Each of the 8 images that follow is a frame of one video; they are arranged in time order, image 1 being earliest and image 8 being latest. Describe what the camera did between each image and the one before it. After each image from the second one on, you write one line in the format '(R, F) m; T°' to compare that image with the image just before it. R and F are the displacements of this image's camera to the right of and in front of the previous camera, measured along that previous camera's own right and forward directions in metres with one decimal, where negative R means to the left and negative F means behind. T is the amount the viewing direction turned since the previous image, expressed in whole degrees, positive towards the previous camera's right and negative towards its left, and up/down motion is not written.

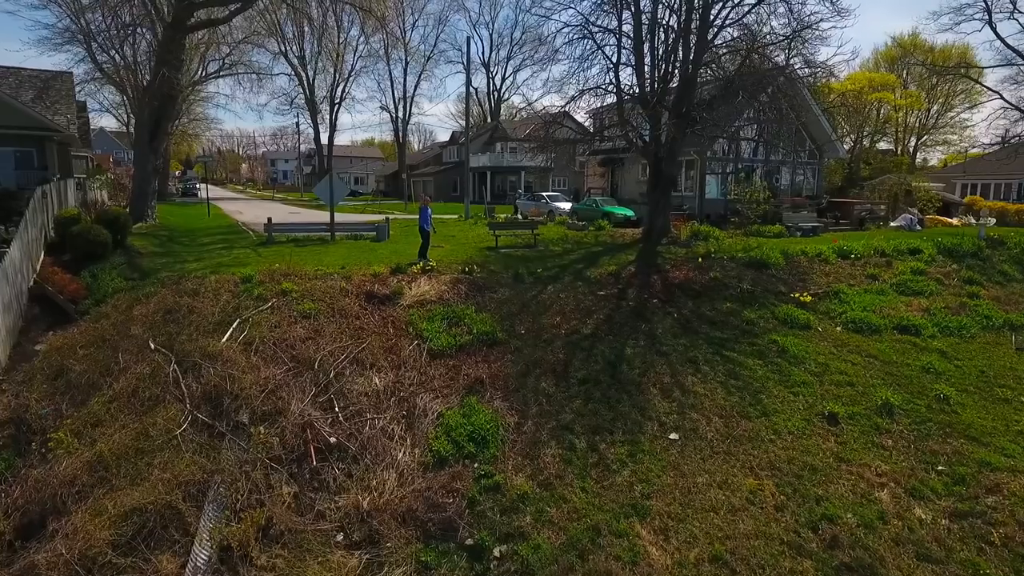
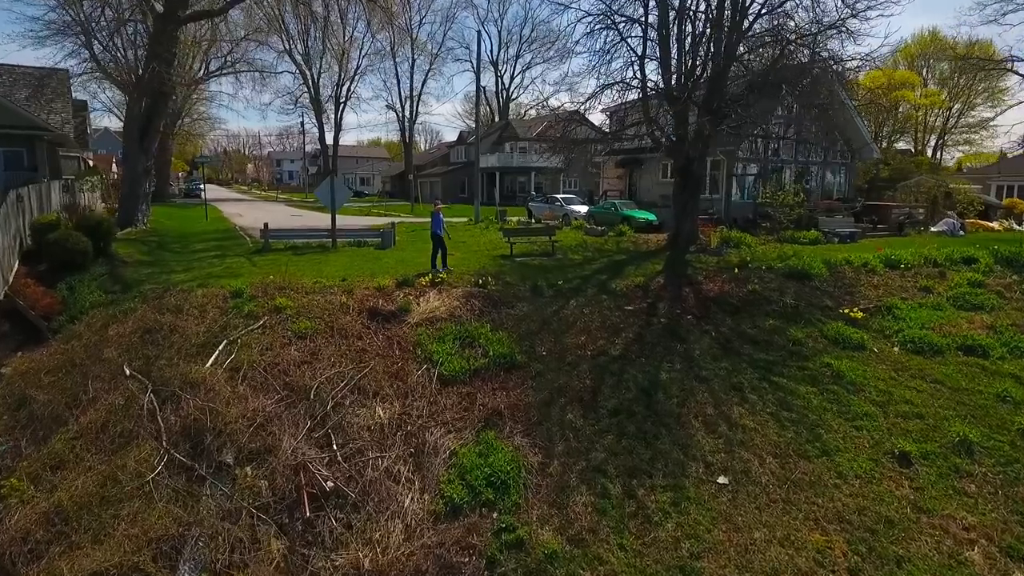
(-0.3, +1.3) m; -1°
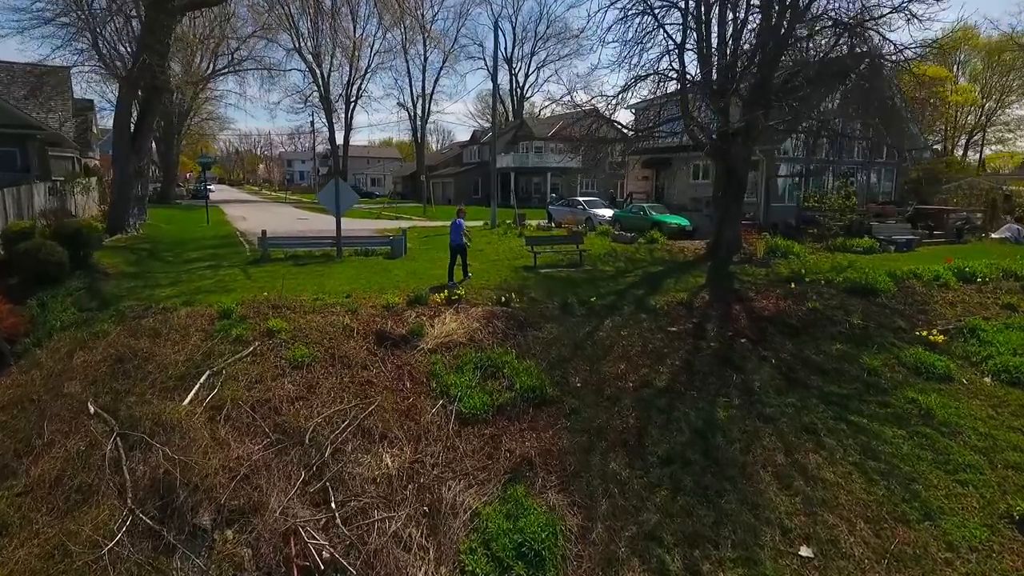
(-0.3, +1.6) m; -1°
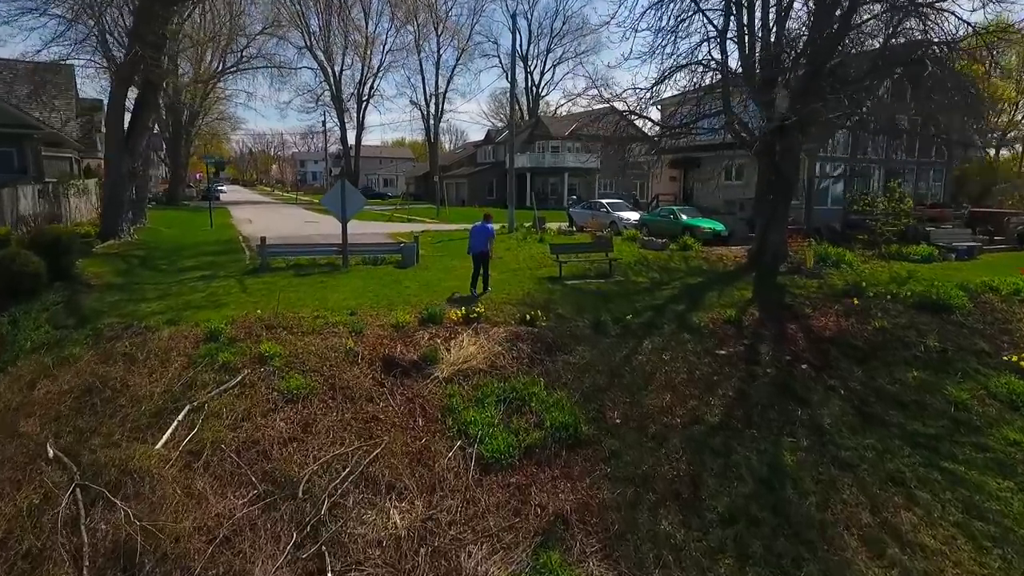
(-0.2, +1.3) m; -1°
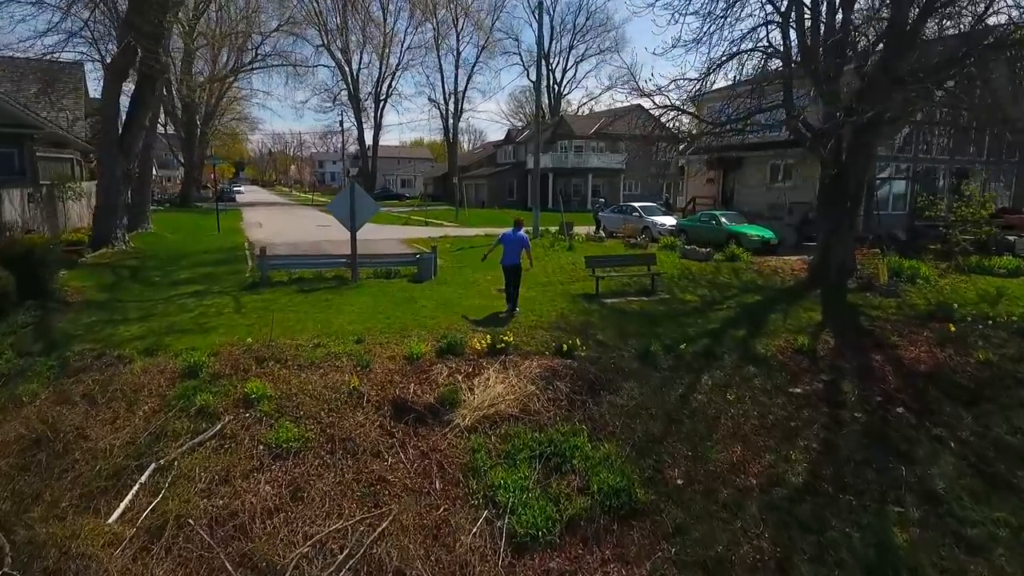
(-0.2, +1.5) m; -2°
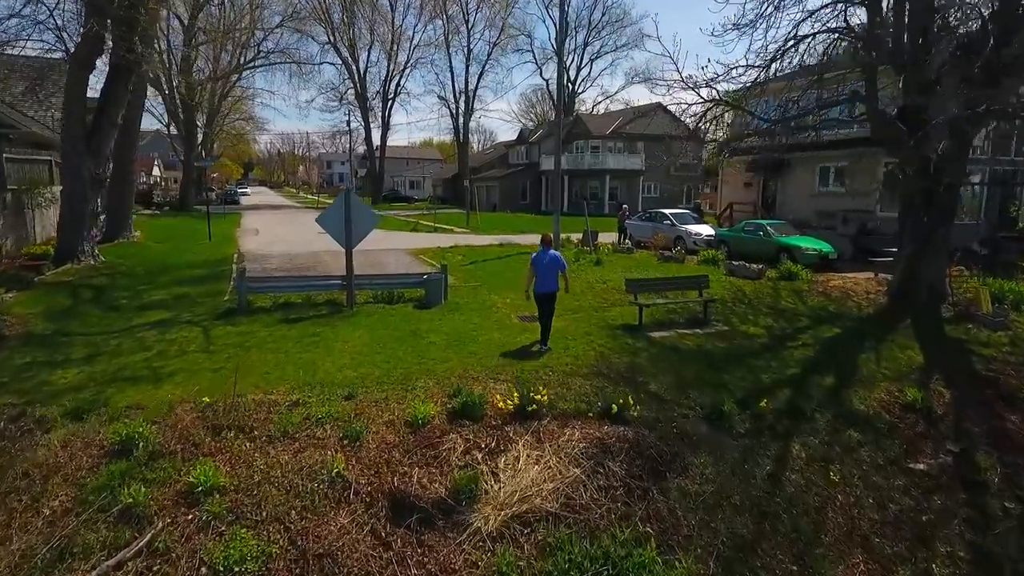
(-0.3, +1.9) m; -1°
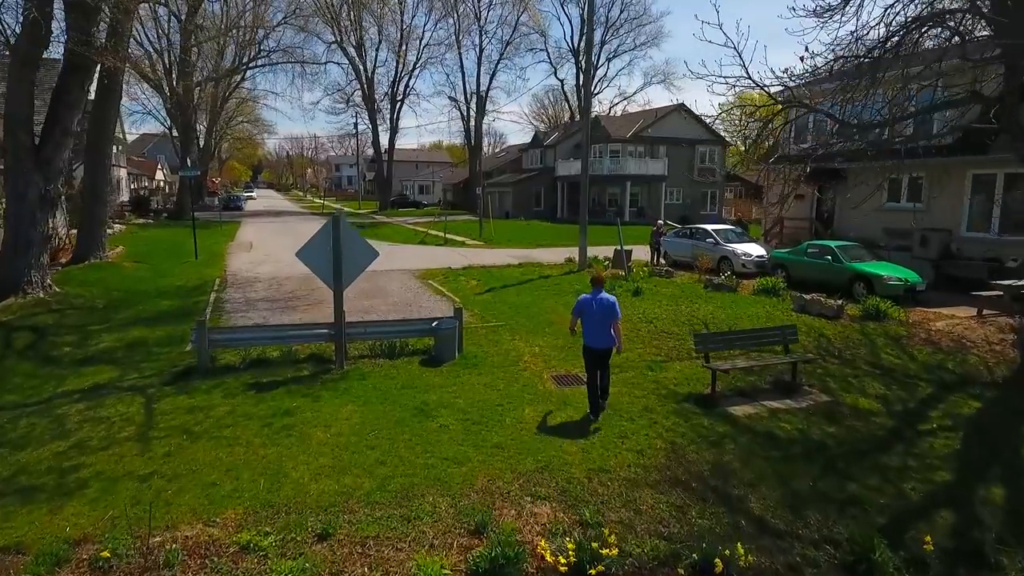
(-0.3, +2.1) m; -1°
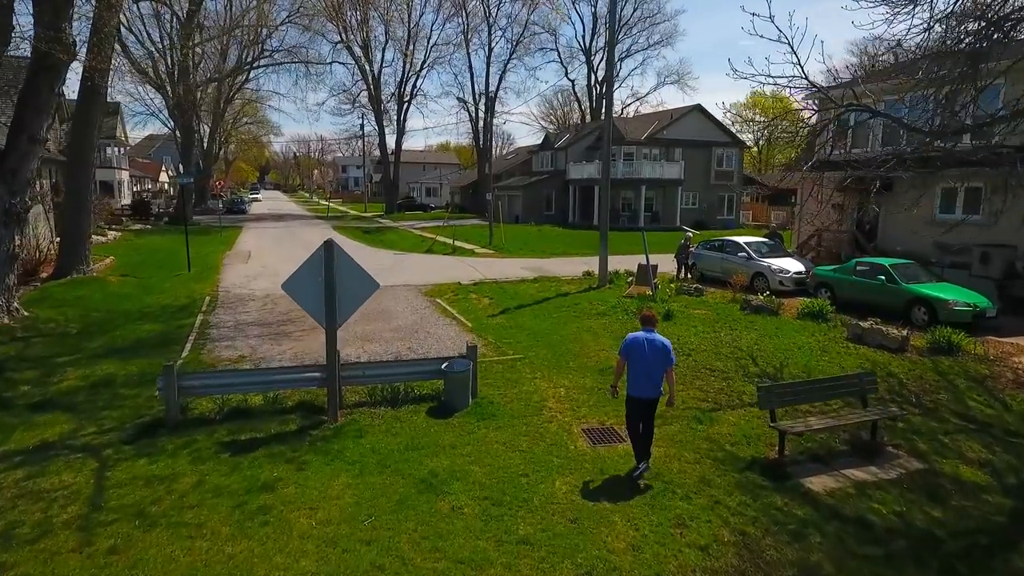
(-0.2, +1.2) m; -1°
